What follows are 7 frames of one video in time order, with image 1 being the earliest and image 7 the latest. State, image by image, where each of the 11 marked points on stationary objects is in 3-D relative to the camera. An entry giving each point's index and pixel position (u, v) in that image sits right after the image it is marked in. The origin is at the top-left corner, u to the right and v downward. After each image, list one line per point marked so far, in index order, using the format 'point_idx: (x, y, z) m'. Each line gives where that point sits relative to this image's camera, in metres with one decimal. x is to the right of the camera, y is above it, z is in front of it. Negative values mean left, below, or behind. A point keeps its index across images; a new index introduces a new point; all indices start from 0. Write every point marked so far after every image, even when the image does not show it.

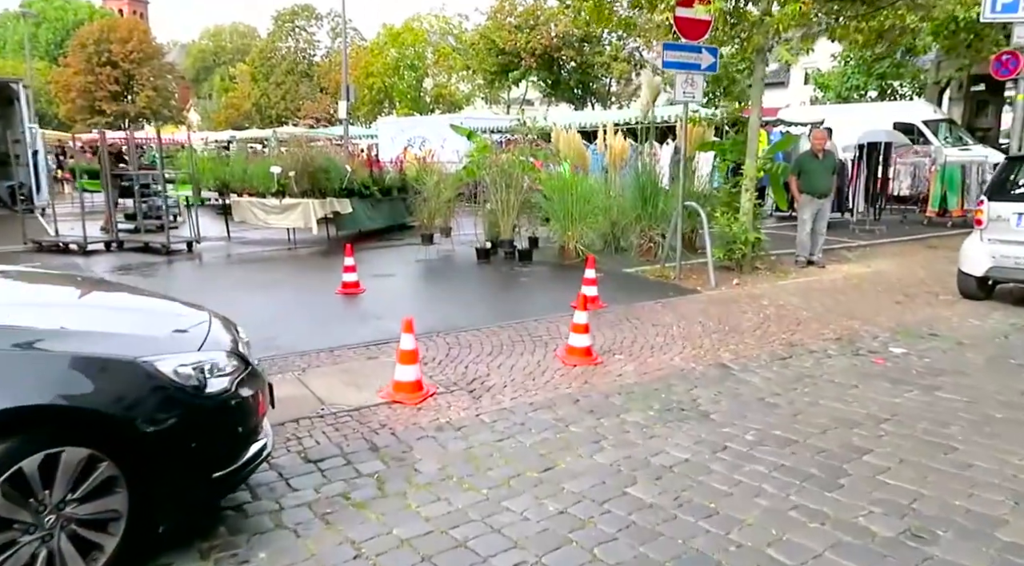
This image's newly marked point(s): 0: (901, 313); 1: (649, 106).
0: (+3.6, -0.3, +7.3) m
1: (+1.8, +2.3, +10.2) m
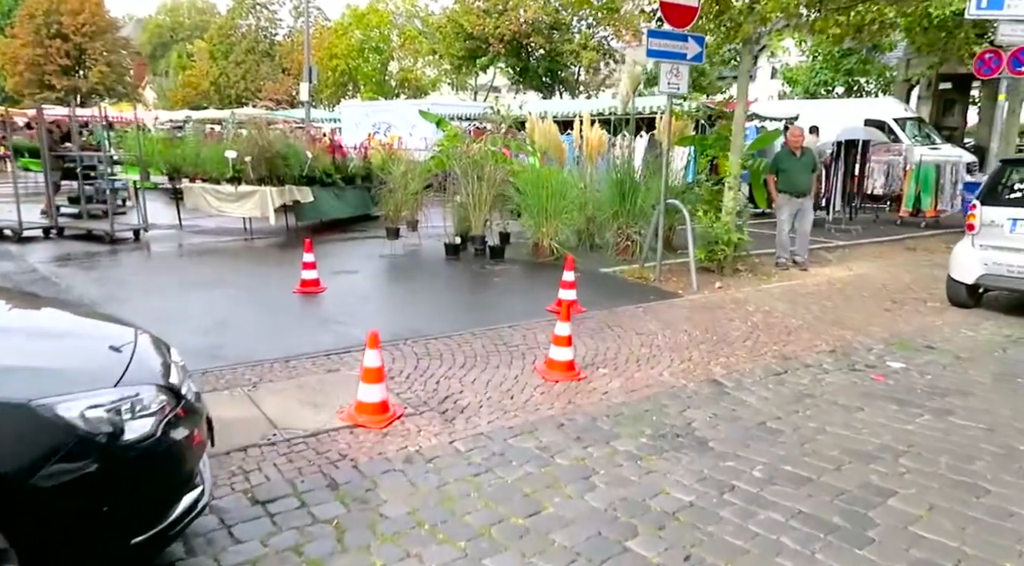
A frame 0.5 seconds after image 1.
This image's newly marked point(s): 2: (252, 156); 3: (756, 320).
0: (+3.4, -0.3, +6.9) m
1: (+1.5, +2.3, +9.8) m
2: (-3.7, +1.8, +11.1) m
3: (+2.1, -0.3, +6.7) m
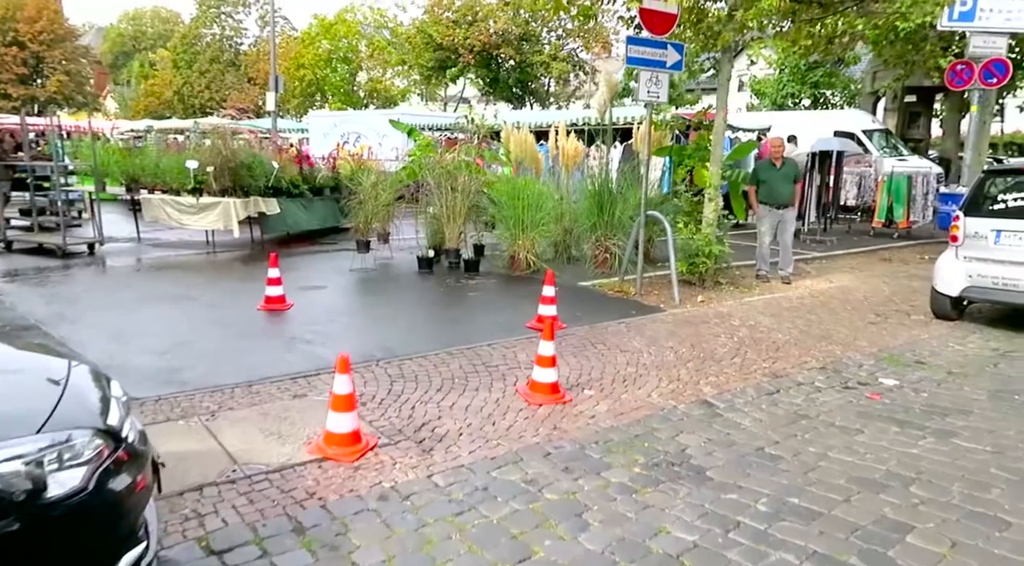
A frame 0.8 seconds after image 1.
0: (+3.2, -0.5, +6.7) m
1: (+1.2, +2.2, +9.6) m
2: (-4.1, +1.6, +10.7) m
3: (+1.9, -0.4, +6.5) m
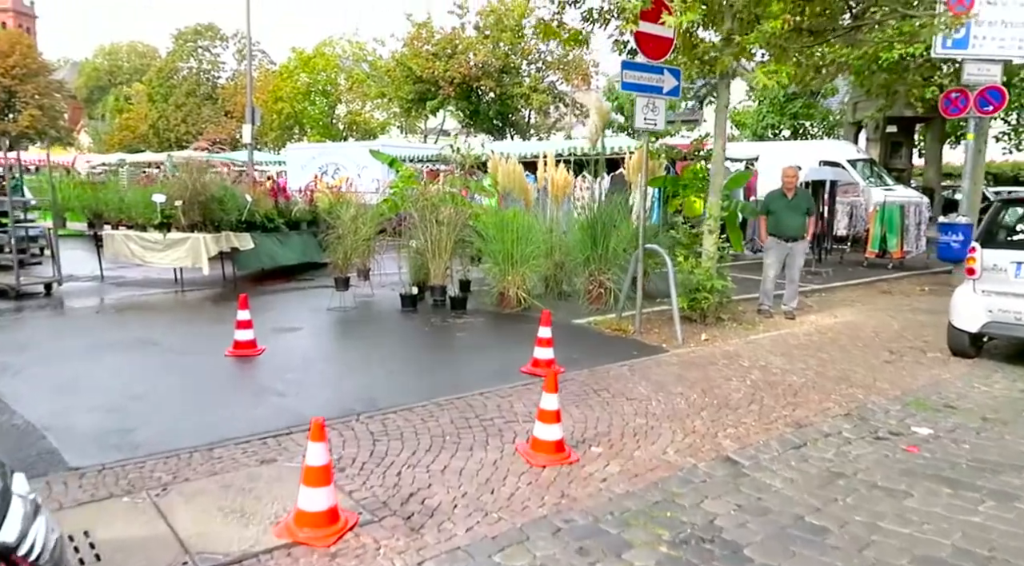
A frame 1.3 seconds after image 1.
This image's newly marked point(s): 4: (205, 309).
0: (+3.1, -0.8, +6.3) m
1: (+1.0, +1.7, +9.1) m
2: (-4.3, +1.1, +10.1) m
3: (+1.9, -0.7, +6.0) m
4: (-3.6, -0.3, +9.0) m
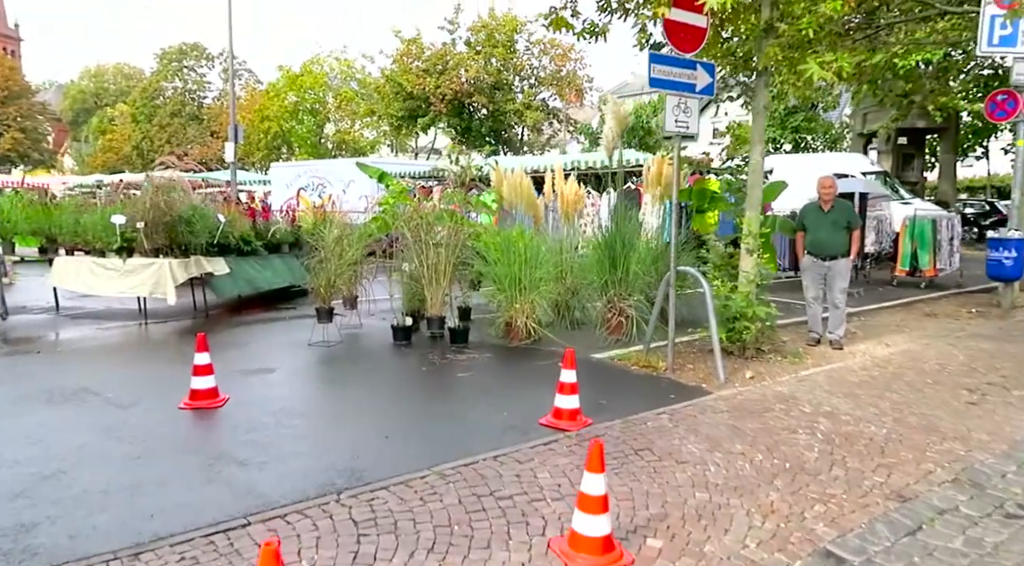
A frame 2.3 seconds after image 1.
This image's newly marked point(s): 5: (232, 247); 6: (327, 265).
0: (+3.2, -0.9, +5.2) m
1: (+1.0, +1.5, +8.1) m
2: (-4.2, +0.7, +9.0) m
3: (+2.0, -0.9, +4.9) m
4: (-3.5, -0.6, +7.9) m
5: (-3.6, +0.5, +10.1) m
6: (-1.9, +0.2, +8.0) m
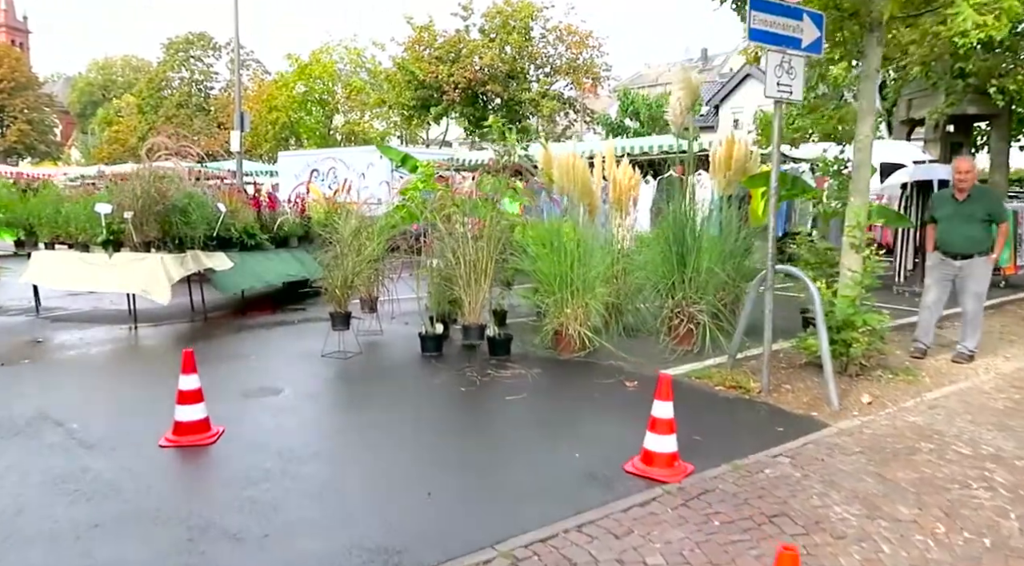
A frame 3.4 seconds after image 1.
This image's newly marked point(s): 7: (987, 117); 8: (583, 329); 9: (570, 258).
0: (+3.6, -1.0, +4.0) m
1: (+1.5, +1.5, +6.9) m
2: (-3.8, +0.7, +7.9) m
3: (+2.4, -1.0, +3.7) m
4: (-3.1, -0.6, +6.8) m
5: (-3.2, +0.5, +9.0) m
6: (-1.5, +0.2, +6.9) m
7: (+11.5, +4.1, +18.9) m
8: (+0.6, -0.4, +6.3) m
9: (+0.5, +0.2, +6.2) m
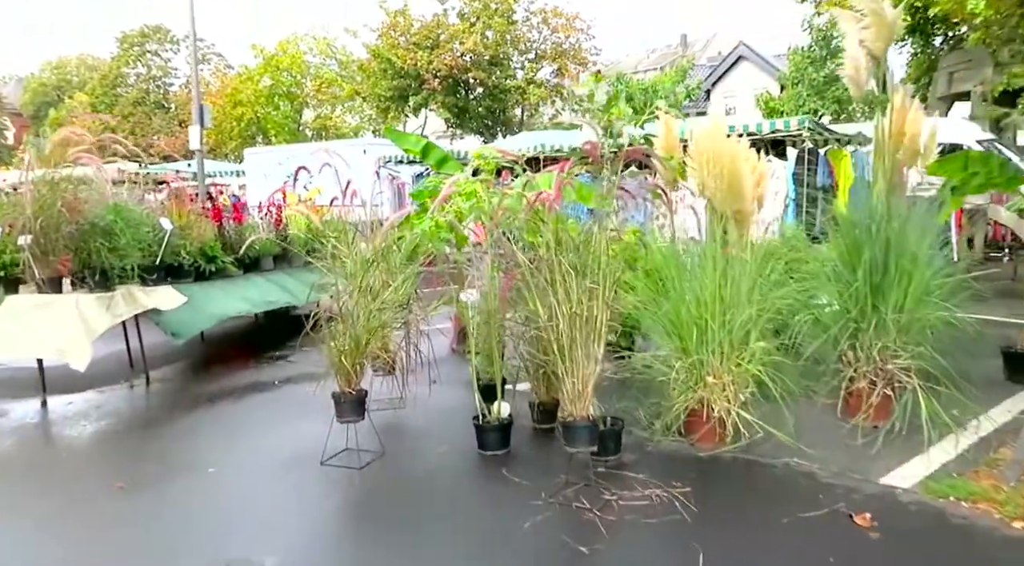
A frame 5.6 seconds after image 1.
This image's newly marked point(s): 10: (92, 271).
0: (+4.3, -1.2, +1.8) m
1: (+2.0, +1.2, +4.7) m
2: (-3.3, +0.3, +5.4) m
3: (+3.0, -1.2, +1.5) m
4: (-2.5, -1.0, +4.4) m
5: (-2.7, +0.1, +6.5) m
6: (-1.0, -0.1, +4.5) m
7: (+11.5, +4.2, +16.9) m
8: (+1.1, -0.6, +4.0) m
9: (+1.0, -0.1, +3.9) m
10: (-3.1, +0.1, +5.7) m
